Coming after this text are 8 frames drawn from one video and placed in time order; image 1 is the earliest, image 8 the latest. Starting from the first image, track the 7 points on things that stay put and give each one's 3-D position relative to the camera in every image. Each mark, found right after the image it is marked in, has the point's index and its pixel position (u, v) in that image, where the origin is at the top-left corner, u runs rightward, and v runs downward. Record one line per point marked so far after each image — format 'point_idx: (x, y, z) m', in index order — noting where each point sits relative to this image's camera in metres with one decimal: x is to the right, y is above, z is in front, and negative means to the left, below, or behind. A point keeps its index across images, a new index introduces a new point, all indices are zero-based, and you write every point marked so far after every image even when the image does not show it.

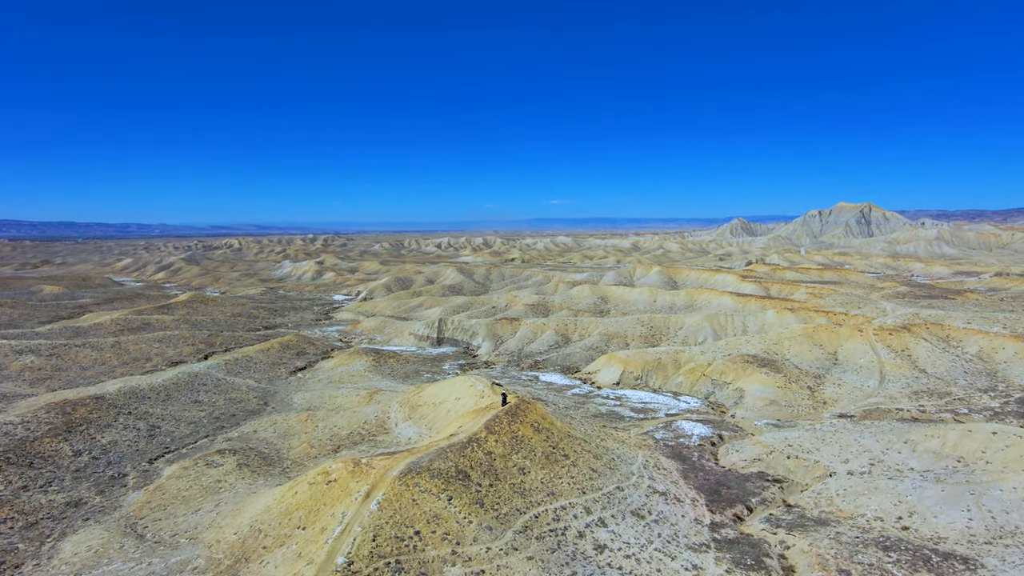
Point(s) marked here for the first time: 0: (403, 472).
0: (-3.2, -5.3, +18.6) m
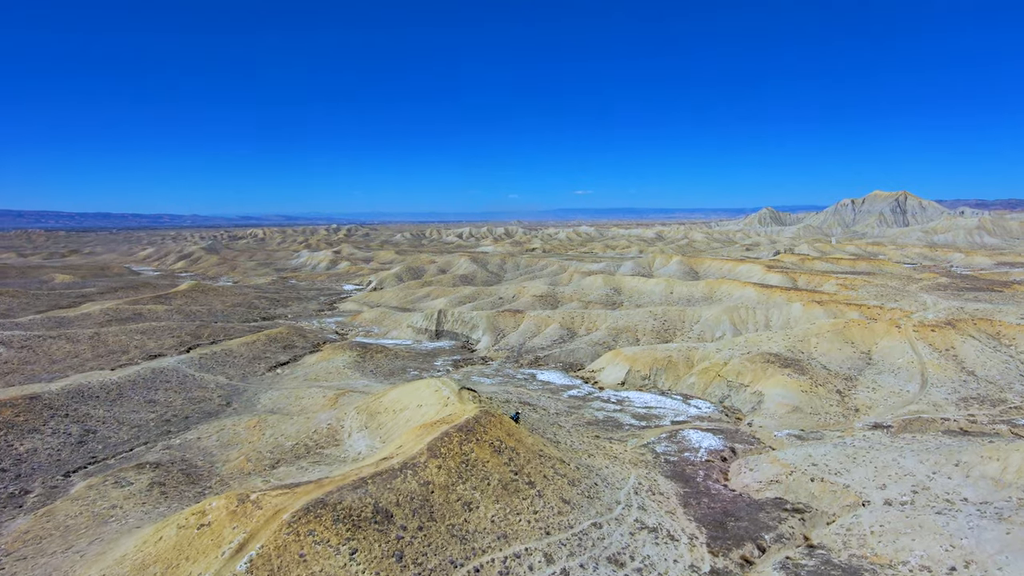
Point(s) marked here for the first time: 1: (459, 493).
0: (-4.8, -5.0, +14.3) m
1: (-1.5, -5.5, +17.4) m
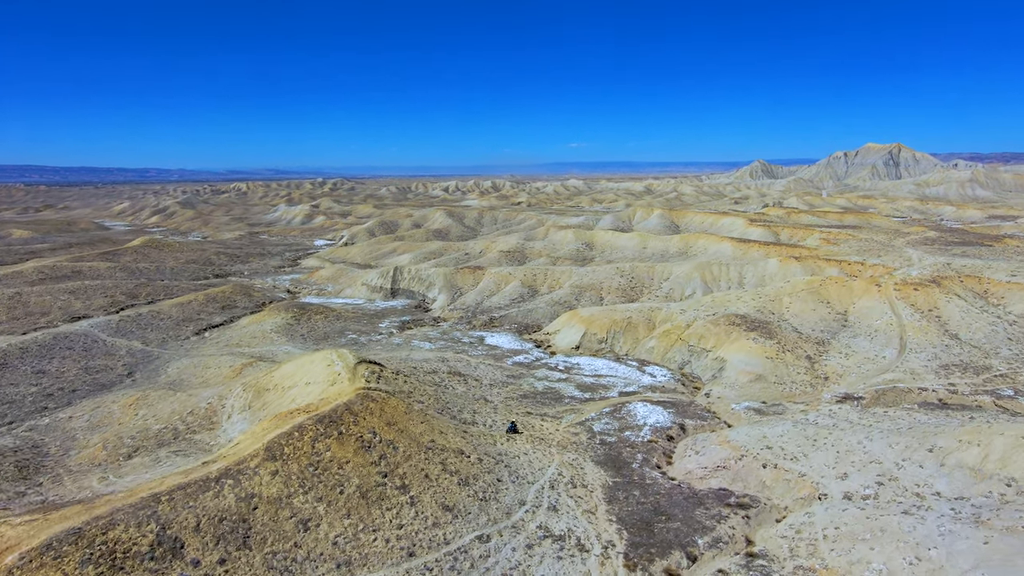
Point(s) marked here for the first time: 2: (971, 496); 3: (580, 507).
0: (-7.9, -4.4, +10.5) m
1: (-4.6, -4.6, +13.7) m
2: (+13.0, -5.9, +18.4) m
3: (+1.9, -6.3, +18.6) m
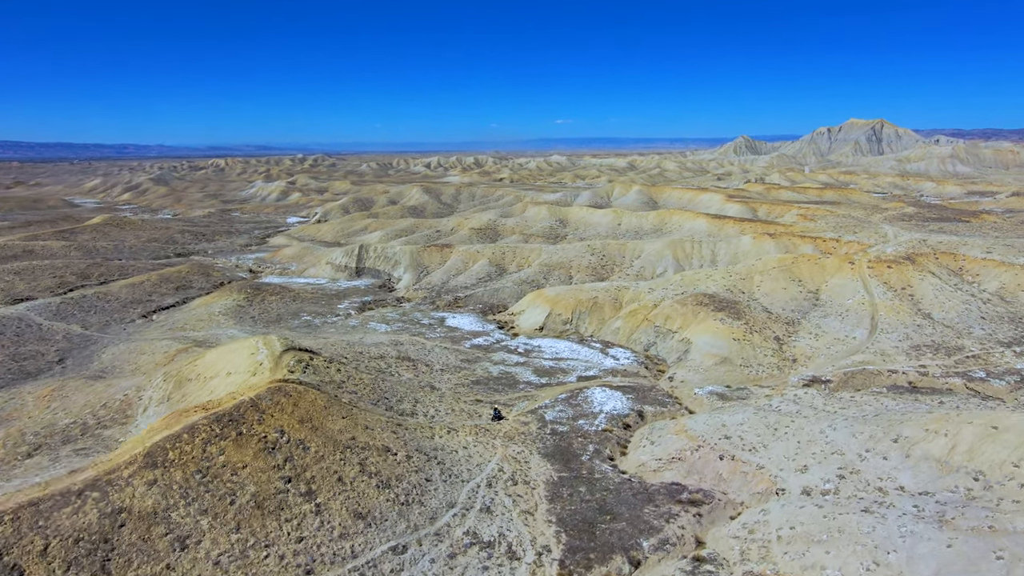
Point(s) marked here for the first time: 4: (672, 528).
0: (-9.5, -4.2, +8.8) m
1: (-6.3, -4.4, +12.0) m
2: (+11.2, -5.4, +17.1) m
3: (+0.1, -5.8, +17.1) m
4: (+4.3, -6.4, +17.2) m
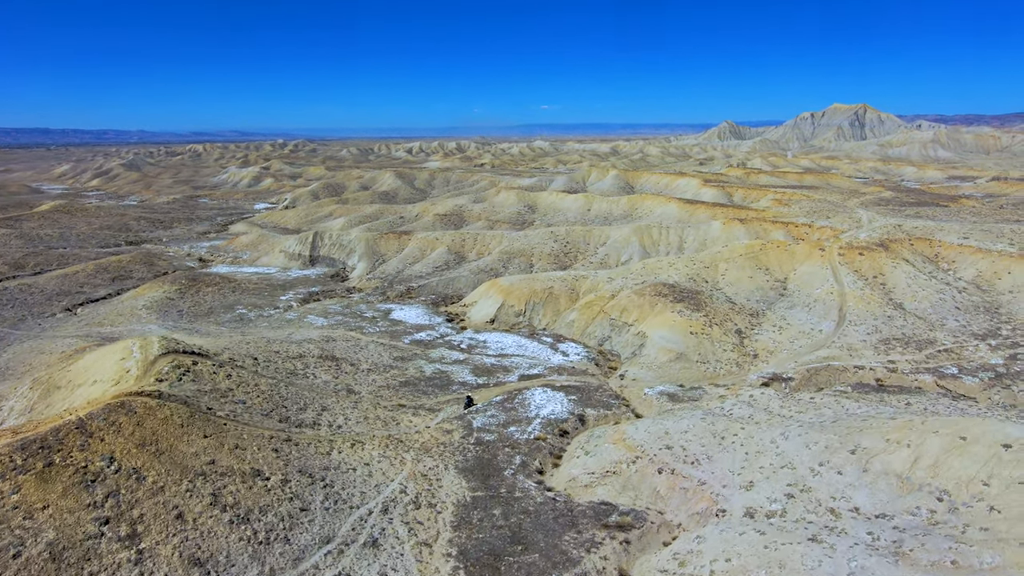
0: (-11.8, -4.3, +6.1) m
1: (-8.6, -4.4, +9.4) m
2: (+8.8, -5.2, +14.9) m
3: (-2.3, -5.7, +14.7) m
4: (+1.9, -6.2, +14.8) m
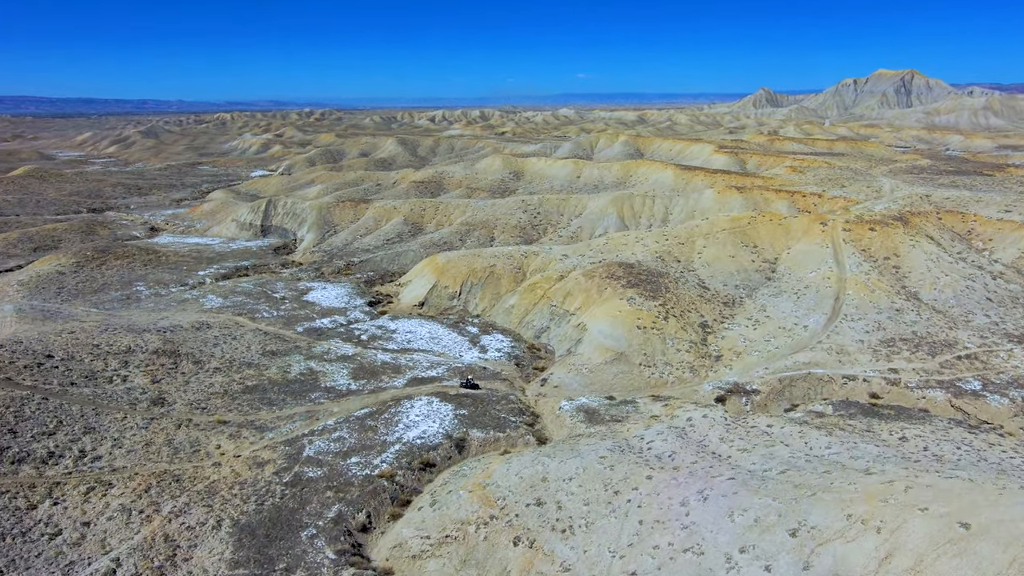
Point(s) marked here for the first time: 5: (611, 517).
0: (-16.4, -4.4, +1.3) m
1: (-13.1, -4.3, +4.4) m
2: (+4.6, -5.2, +9.1) m
3: (-6.5, -5.5, +9.4) m
4: (-2.4, -6.1, +9.4) m
5: (+2.0, -4.5, +12.8) m
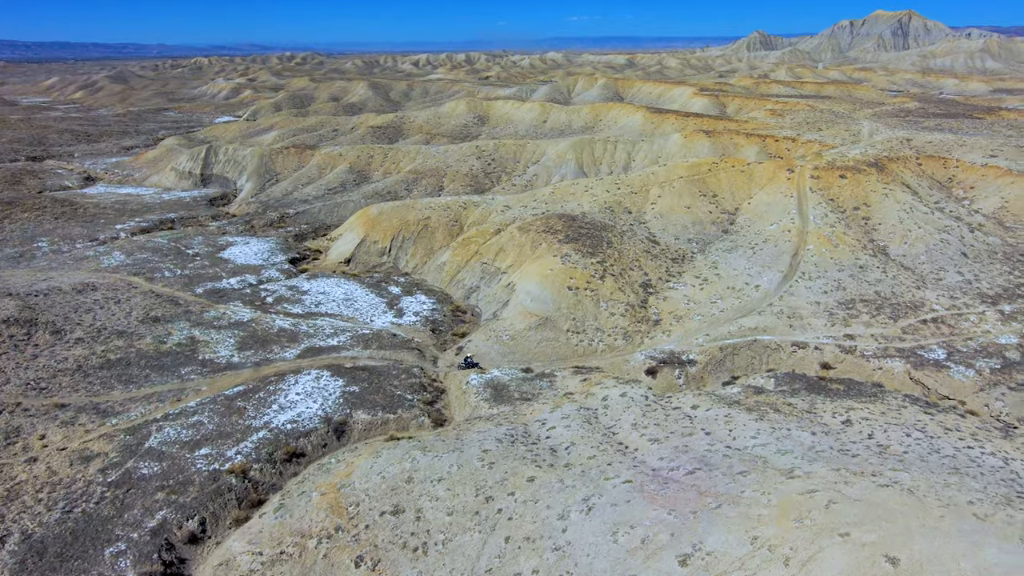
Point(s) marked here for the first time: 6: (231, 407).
0: (-18.8, -4.8, -1.2) m
1: (-15.5, -4.5, +1.9) m
2: (+2.1, -4.9, +6.9) m
3: (-9.0, -5.2, +7.1) m
4: (-4.9, -5.8, +7.1) m
5: (-0.5, -3.9, +10.4) m
6: (-6.6, -2.8, +15.4) m
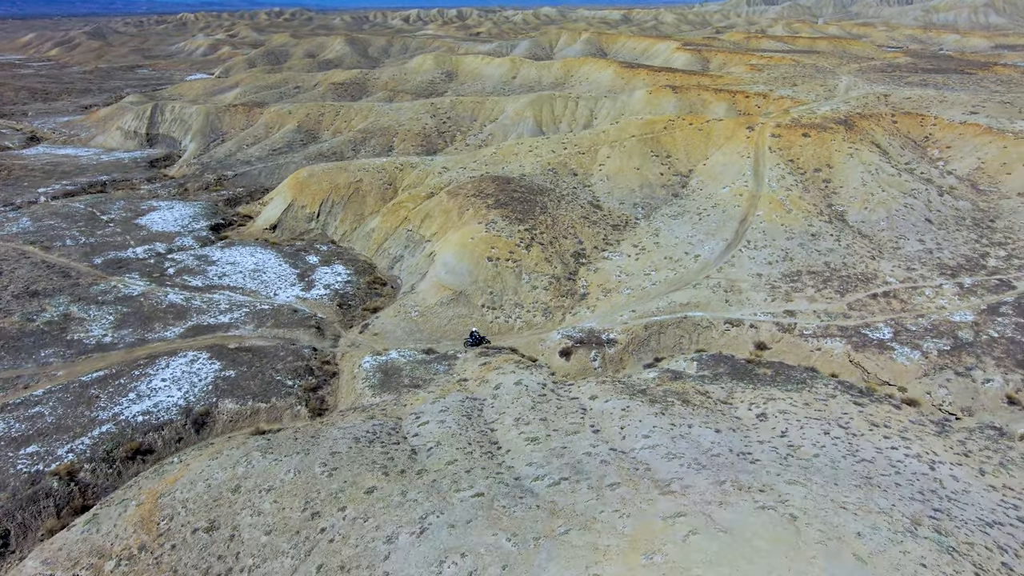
0: (-21.2, -5.2, -2.8) m
1: (-17.9, -4.7, +0.4) m
2: (-0.3, -4.8, +5.4) m
3: (-11.4, -5.2, +5.6) m
4: (-7.3, -5.7, +5.7) m
5: (-2.9, -3.6, +8.9) m
6: (-9.0, -2.2, +13.7) m
